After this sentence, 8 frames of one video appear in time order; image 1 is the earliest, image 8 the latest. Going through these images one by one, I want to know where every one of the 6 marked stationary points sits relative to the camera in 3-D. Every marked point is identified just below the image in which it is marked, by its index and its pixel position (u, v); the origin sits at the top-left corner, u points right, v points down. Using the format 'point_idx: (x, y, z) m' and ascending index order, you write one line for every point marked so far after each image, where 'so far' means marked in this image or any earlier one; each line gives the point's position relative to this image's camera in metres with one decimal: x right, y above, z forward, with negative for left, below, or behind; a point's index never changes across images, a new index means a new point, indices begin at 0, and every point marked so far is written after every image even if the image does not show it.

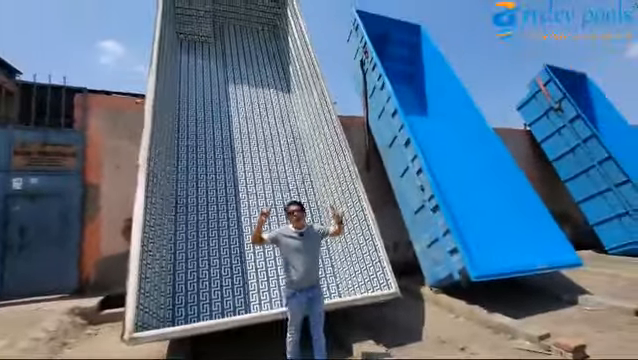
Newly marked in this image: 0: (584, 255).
0: (+5.7, -1.6, +6.7) m
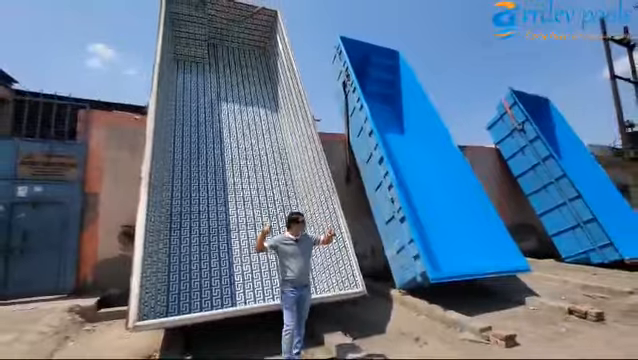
0: (+5.3, -2.0, +7.4) m
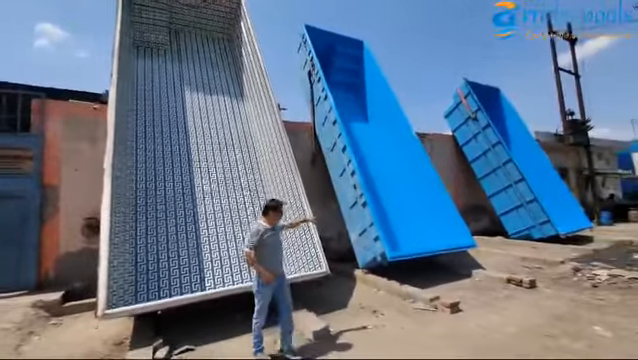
0: (+4.5, -1.6, +8.1) m
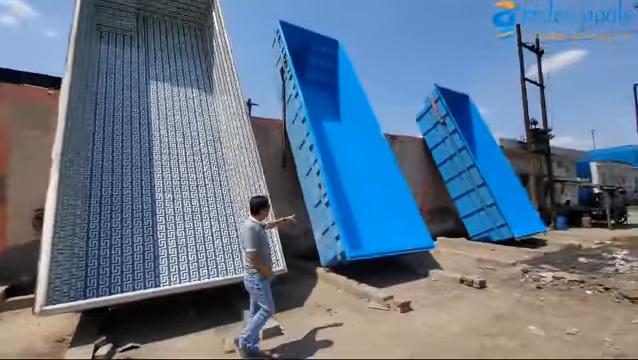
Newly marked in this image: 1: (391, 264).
0: (+3.7, -1.7, +8.4) m
1: (+1.4, -1.6, +6.0) m
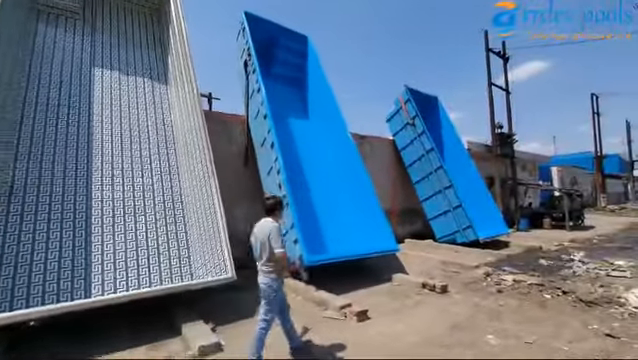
0: (+2.7, -1.7, +8.4) m
1: (+0.7, -1.6, +5.7) m
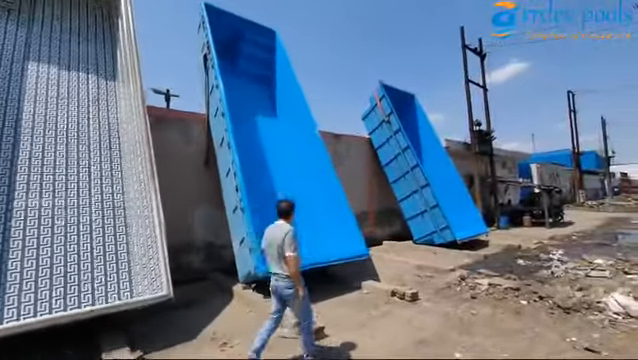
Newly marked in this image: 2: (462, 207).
0: (+2.0, -1.7, +8.0) m
1: (+0.1, -1.6, +5.3) m
2: (+4.0, -0.7, +8.6) m
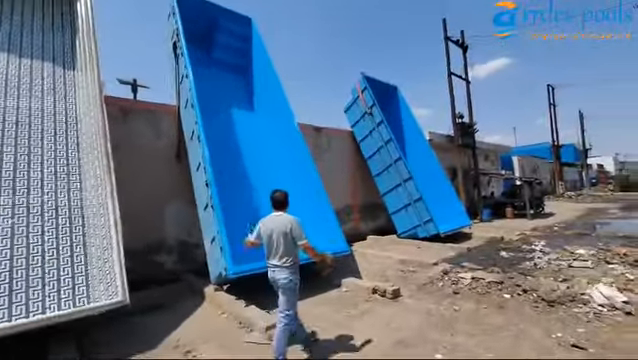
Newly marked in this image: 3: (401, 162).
0: (+1.6, -1.5, +7.9) m
1: (-0.3, -1.5, +5.1) m
2: (+3.5, -0.5, +8.5) m
3: (+2.1, +0.5, +7.9) m
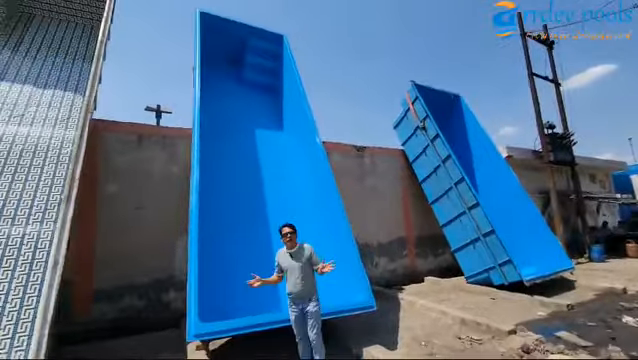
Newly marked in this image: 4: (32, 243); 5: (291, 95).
0: (+2.4, -2.1, +6.2) m
1: (0.0, -1.9, +3.9) m
2: (+4.4, -1.1, +6.4) m
3: (+2.9, -0.1, +6.2) m
4: (-2.9, -0.8, +3.4) m
5: (-0.6, +1.7, +6.3) m
